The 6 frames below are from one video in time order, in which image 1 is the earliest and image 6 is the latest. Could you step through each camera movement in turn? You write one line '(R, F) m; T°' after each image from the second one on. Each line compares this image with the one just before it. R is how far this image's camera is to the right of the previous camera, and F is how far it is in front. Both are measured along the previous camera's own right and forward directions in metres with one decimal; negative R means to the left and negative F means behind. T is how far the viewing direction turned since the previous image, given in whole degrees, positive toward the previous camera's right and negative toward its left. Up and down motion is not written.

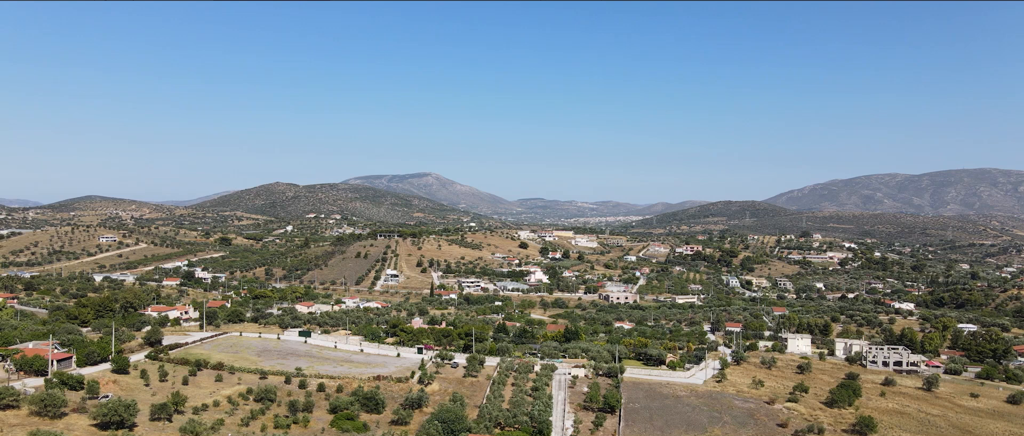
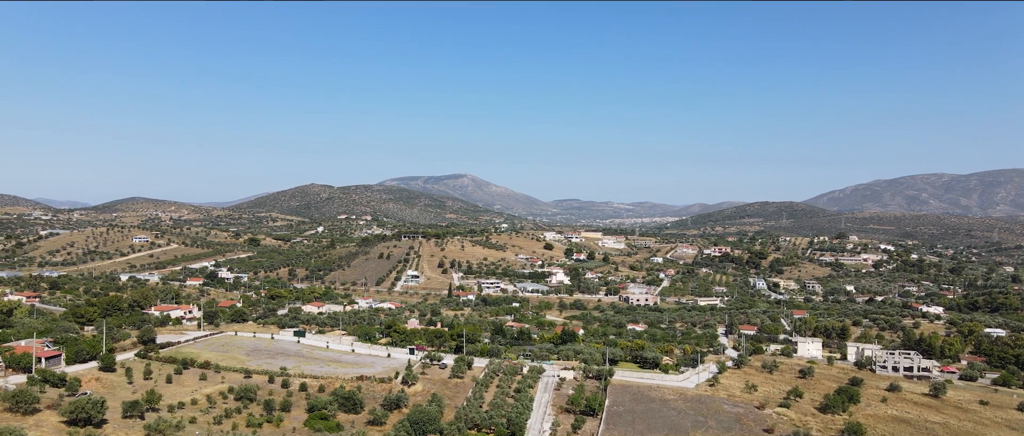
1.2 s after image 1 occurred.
(+1.7, +0.1) m; -2°
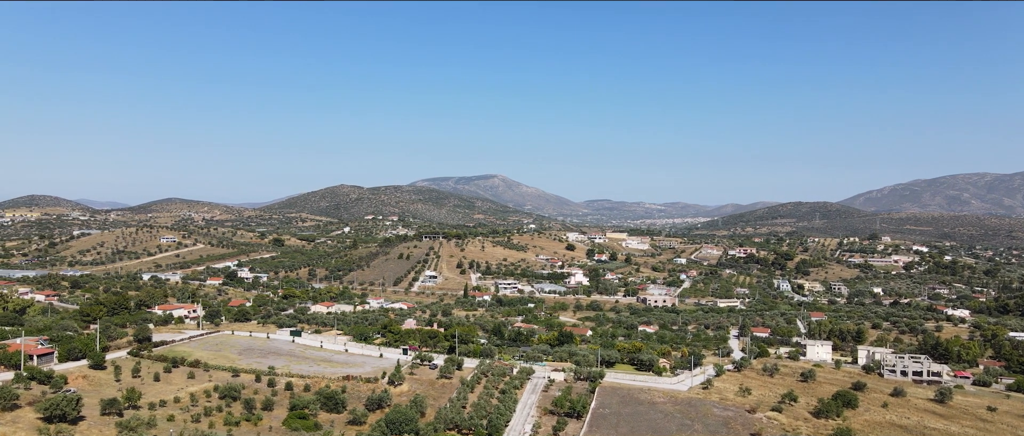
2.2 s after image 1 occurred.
(+1.4, +0.1) m; -2°
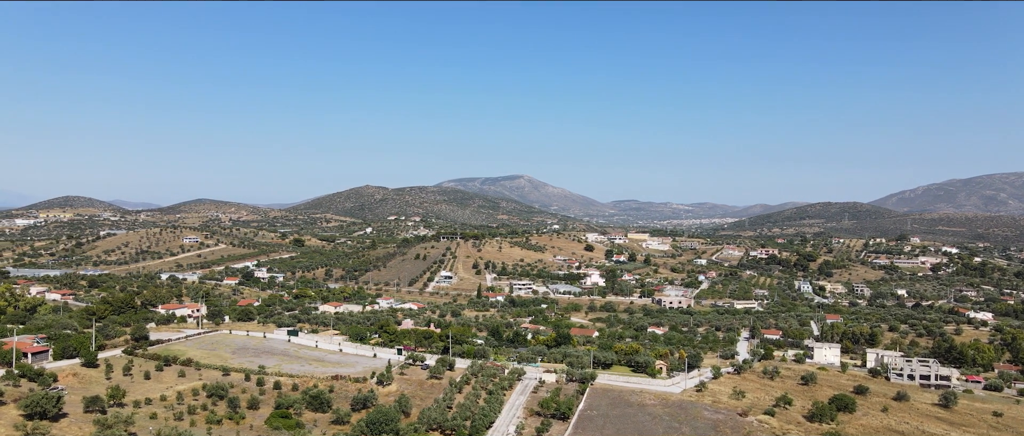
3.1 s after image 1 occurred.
(+1.2, +0.1) m; -2°
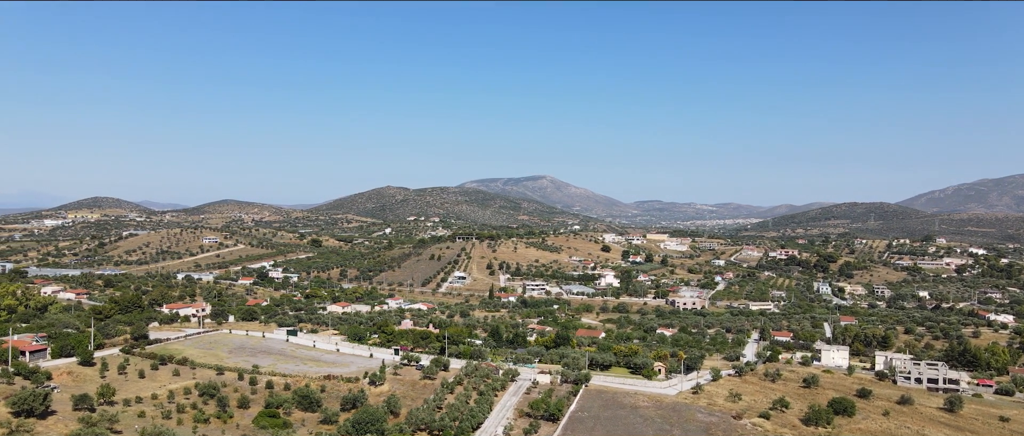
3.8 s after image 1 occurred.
(+1.0, +0.1) m; -2°
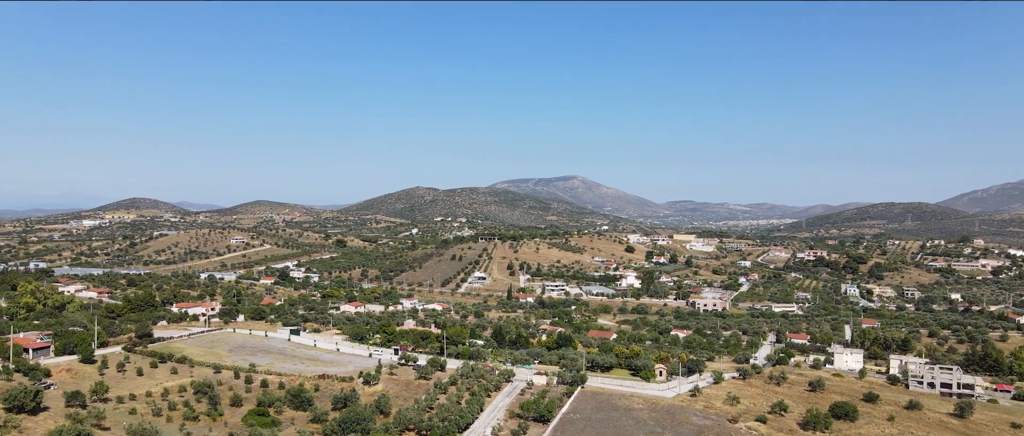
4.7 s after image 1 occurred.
(+1.2, 0.0) m; -2°
